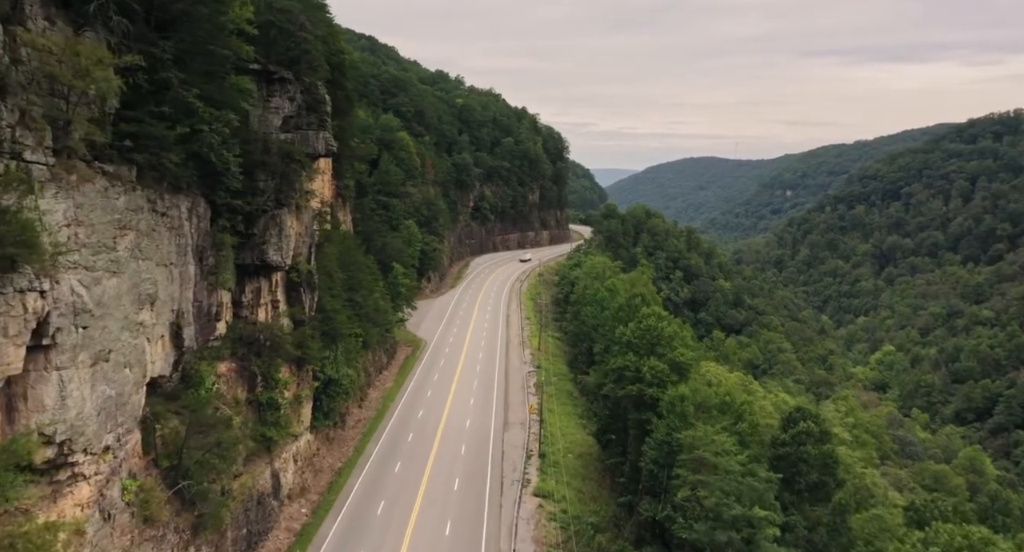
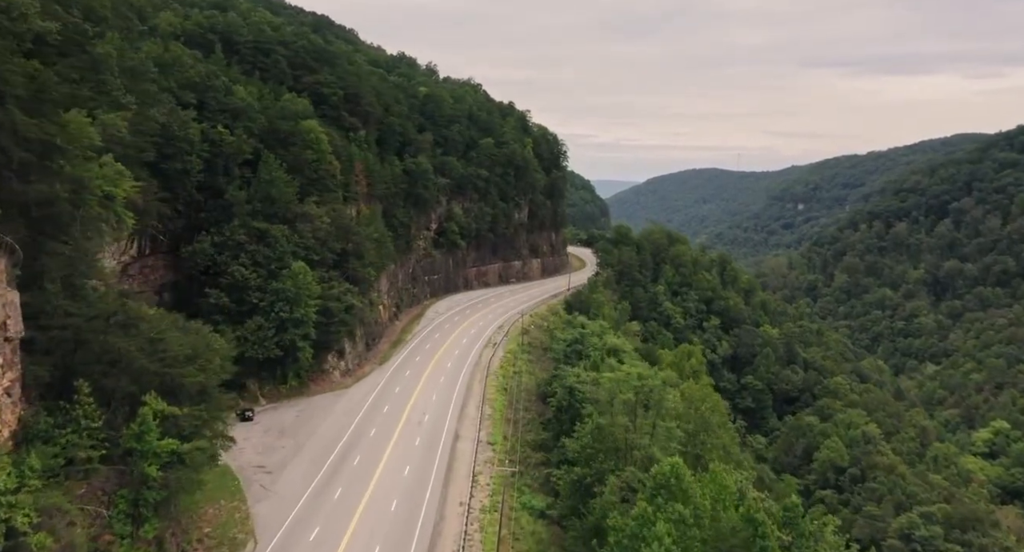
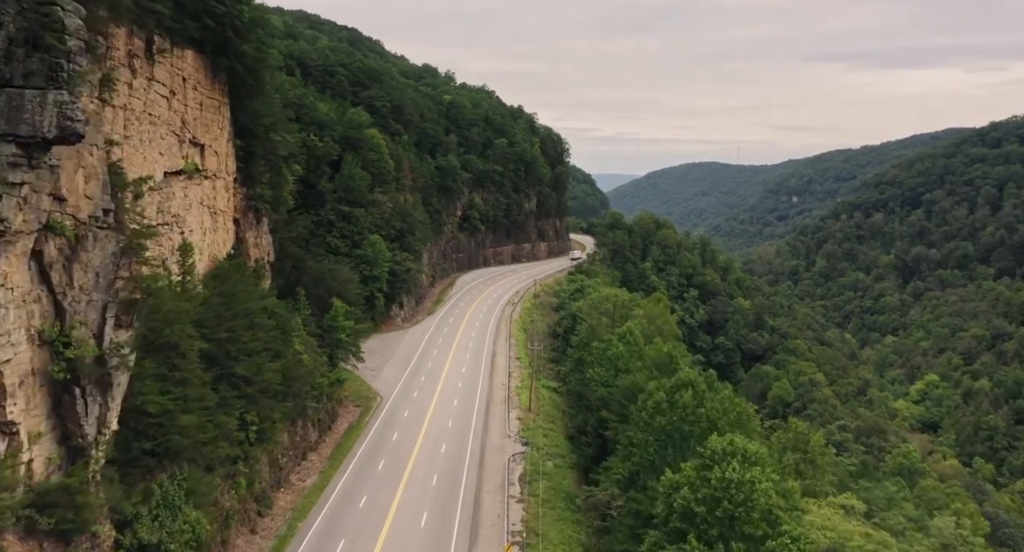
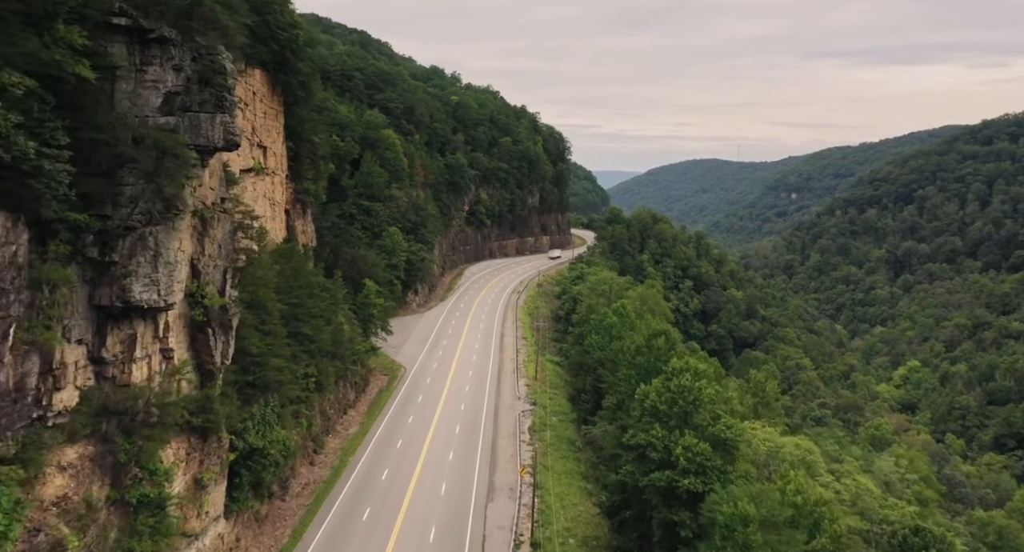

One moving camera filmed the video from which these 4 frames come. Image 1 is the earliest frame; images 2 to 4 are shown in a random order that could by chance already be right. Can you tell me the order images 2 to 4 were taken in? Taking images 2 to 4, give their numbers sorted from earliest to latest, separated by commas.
4, 3, 2
